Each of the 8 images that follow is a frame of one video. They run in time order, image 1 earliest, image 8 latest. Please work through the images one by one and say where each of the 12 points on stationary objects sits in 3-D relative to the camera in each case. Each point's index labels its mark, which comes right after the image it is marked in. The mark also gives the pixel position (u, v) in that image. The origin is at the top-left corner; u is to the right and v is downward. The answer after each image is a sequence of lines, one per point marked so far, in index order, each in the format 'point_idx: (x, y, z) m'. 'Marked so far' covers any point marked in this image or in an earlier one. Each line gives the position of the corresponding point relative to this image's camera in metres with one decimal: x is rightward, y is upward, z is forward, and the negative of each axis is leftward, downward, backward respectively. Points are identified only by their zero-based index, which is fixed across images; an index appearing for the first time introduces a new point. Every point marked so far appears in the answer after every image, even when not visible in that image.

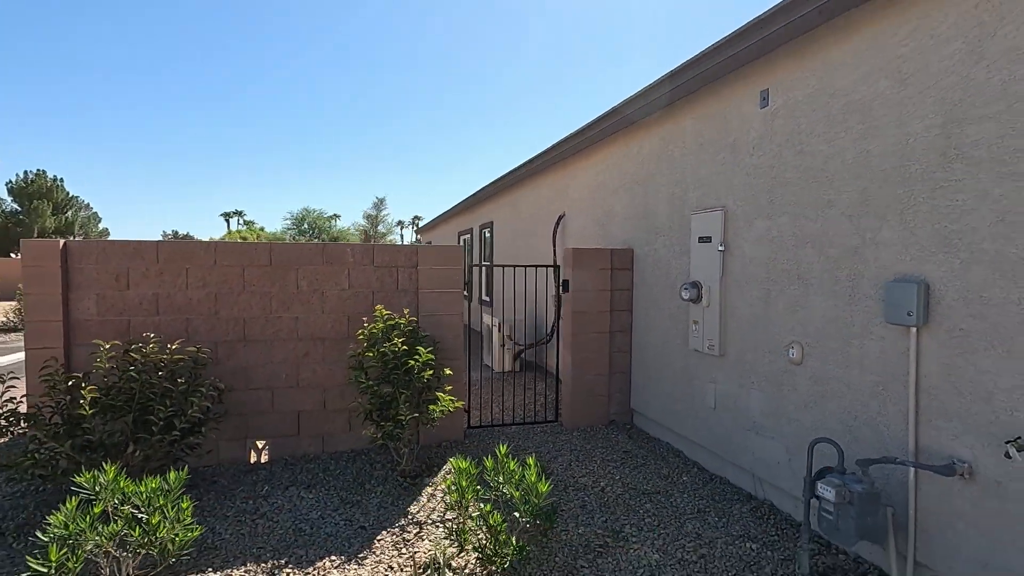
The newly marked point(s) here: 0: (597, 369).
0: (+0.8, -0.8, +5.2) m
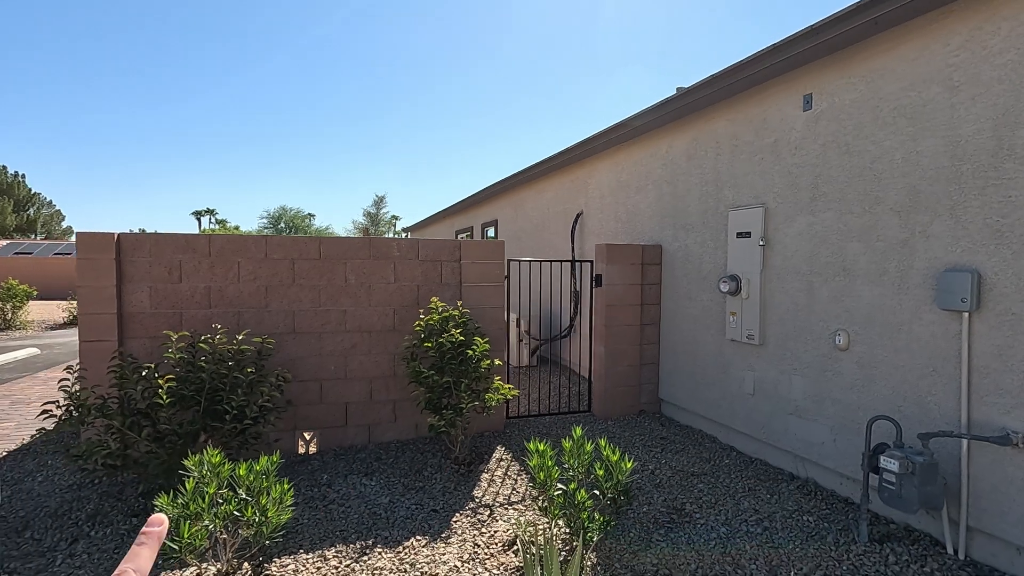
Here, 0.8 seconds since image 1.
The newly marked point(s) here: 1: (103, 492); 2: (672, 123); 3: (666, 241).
0: (+1.2, -0.7, +5.4) m
1: (-2.8, -1.4, +3.7) m
2: (+1.6, +1.6, +5.3) m
3: (+1.6, +0.5, +5.4) m
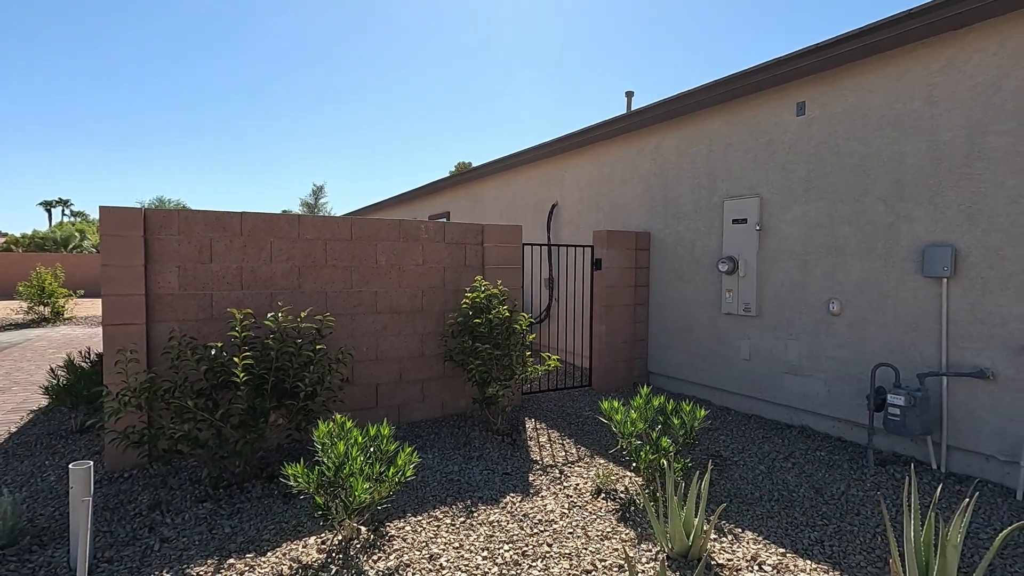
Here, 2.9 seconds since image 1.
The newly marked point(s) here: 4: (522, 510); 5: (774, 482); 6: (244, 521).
0: (+1.2, -0.5, +5.9) m
1: (-2.3, -1.3, +3.4) m
2: (+1.6, +1.8, +5.9) m
3: (+1.6, +0.7, +6.0) m
4: (+0.1, -1.3, +3.1) m
5: (+1.7, -1.3, +3.5) m
6: (-1.5, -1.3, +3.0) m
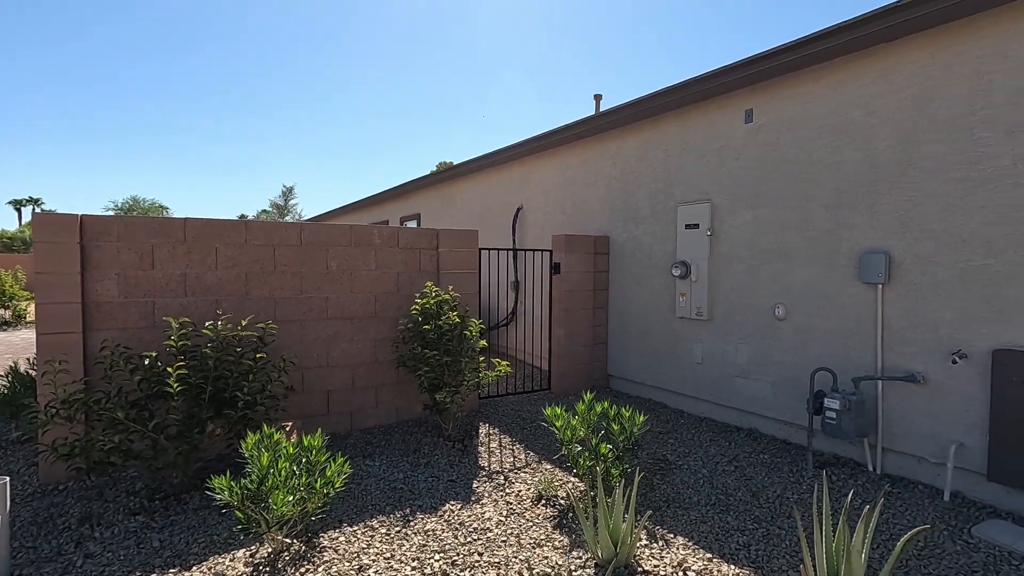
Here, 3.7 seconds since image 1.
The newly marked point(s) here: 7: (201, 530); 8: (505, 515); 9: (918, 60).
0: (+0.8, -0.6, +5.9) m
1: (-2.7, -1.3, +3.4) m
2: (+1.2, +1.8, +5.9) m
3: (+1.1, +0.6, +6.0) m
4: (-0.3, -1.3, +3.1) m
5: (+1.3, -1.3, +3.5) m
6: (-1.9, -1.4, +2.9) m
7: (-1.7, -1.3, +3.0) m
8: (0.0, -1.3, +3.2) m
9: (+2.7, +1.5, +3.5) m
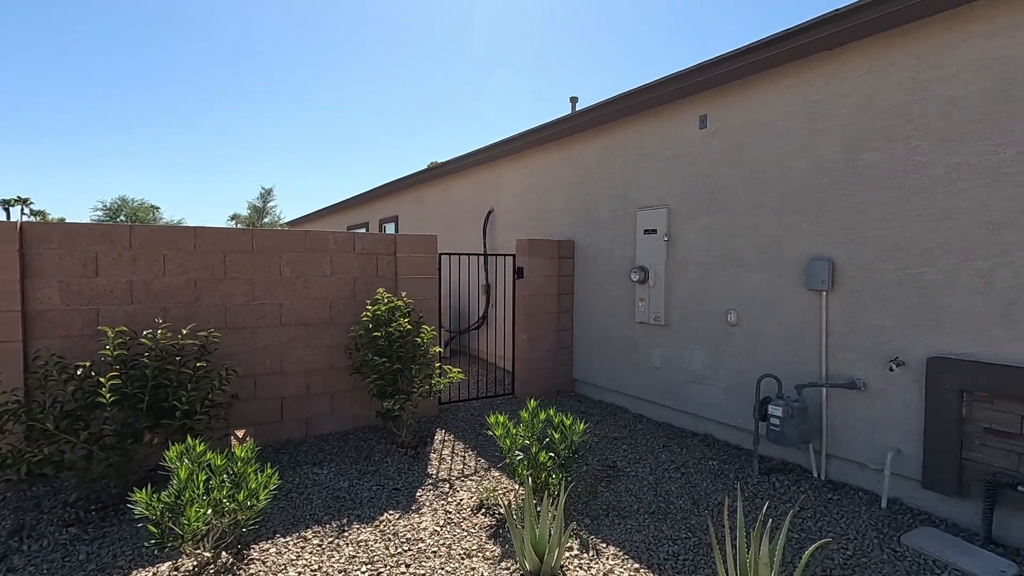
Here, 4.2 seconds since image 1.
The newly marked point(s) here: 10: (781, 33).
0: (+0.4, -0.6, +5.9) m
1: (-3.1, -1.4, +3.3) m
2: (+0.8, +1.7, +5.9) m
3: (+0.7, +0.6, +6.0) m
4: (-0.7, -1.4, +3.1) m
5: (+1.0, -1.4, +3.5) m
6: (-2.2, -1.4, +2.9) m
7: (-2.1, -1.4, +2.9) m
8: (-0.4, -1.4, +3.2) m
9: (+2.3, +1.4, +3.5) m
10: (+1.9, +1.8, +3.7) m
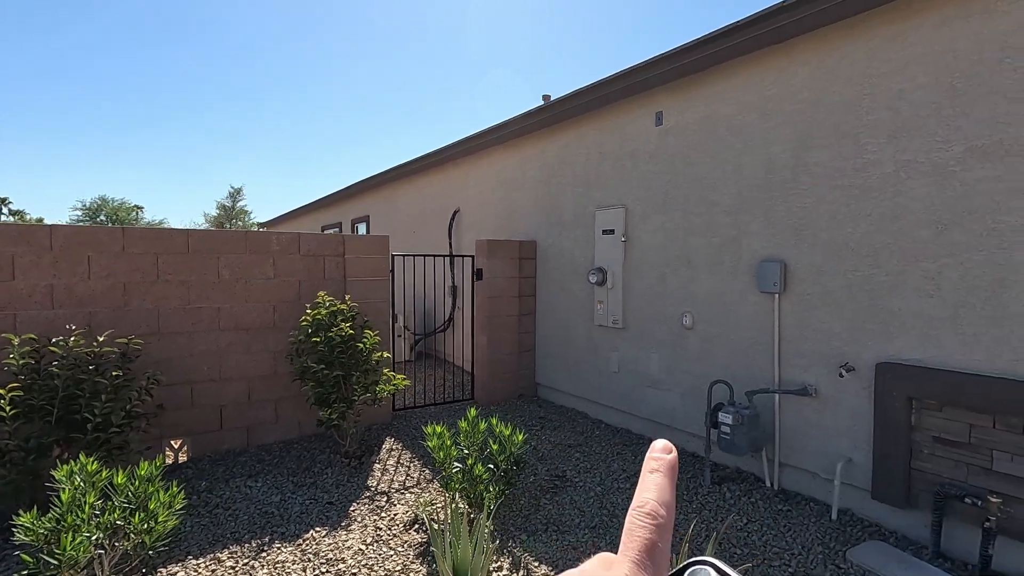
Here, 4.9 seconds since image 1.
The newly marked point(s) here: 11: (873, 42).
0: (-0.1, -0.7, +5.8) m
1: (-3.5, -1.4, +3.1) m
2: (+0.3, +1.7, +5.7) m
3: (+0.3, +0.5, +5.9) m
4: (-1.1, -1.4, +2.9) m
5: (+0.6, -1.4, +3.4) m
6: (-2.6, -1.4, +2.7) m
7: (-2.5, -1.4, +2.7) m
8: (-0.8, -1.4, +3.0) m
9: (+1.9, +1.4, +3.4) m
10: (+1.5, +1.8, +3.6) m
11: (+2.1, +1.4, +3.1) m
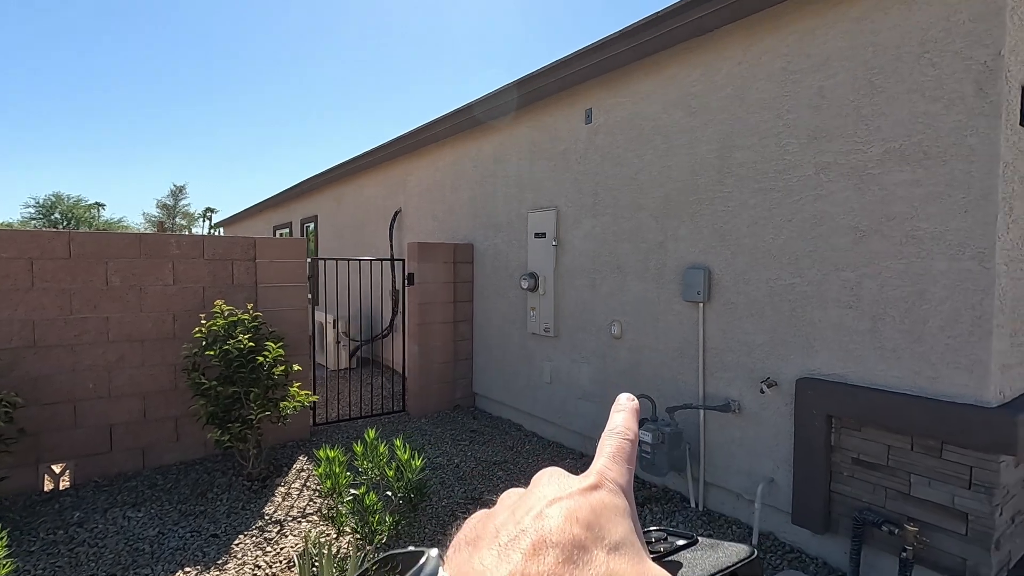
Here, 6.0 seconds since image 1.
0: (-0.7, -0.7, +5.5) m
1: (-4.0, -1.5, +2.7) m
2: (-0.3, +1.6, +5.5) m
3: (-0.4, +0.5, +5.6) m
4: (-1.6, -1.5, +2.6) m
5: (0.0, -1.4, +3.1) m
6: (-3.1, -1.5, +2.3) m
7: (-3.0, -1.5, +2.3) m
8: (-1.3, -1.5, +2.7) m
9: (+1.3, +1.4, +3.2) m
10: (+0.9, +1.7, +3.4) m
11: (+1.5, +1.4, +2.9) m
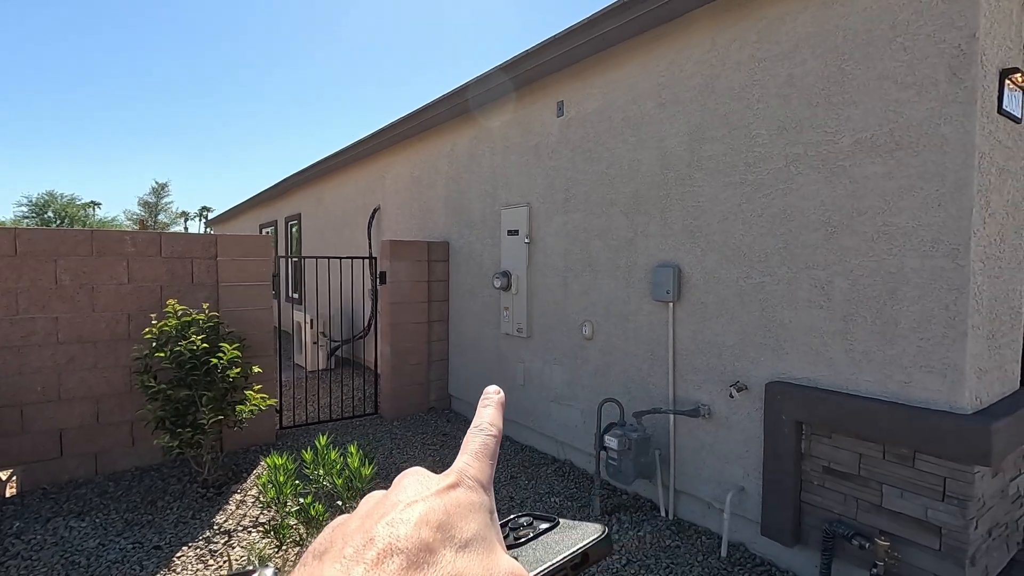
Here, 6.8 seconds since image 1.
0: (-1.0, -0.7, +5.3) m
1: (-4.3, -1.4, +2.5) m
2: (-0.6, +1.7, +5.3) m
3: (-0.6, +0.5, +5.5) m
4: (-1.8, -1.5, +2.4) m
5: (-0.2, -1.4, +3.0) m
6: (-3.4, -1.5, +2.1) m
7: (-3.2, -1.5, +2.2) m
8: (-1.6, -1.5, +2.5) m
9: (+1.1, +1.4, +3.0) m
10: (+0.7, +1.7, +3.2) m
11: (+1.3, +1.4, +2.7) m
